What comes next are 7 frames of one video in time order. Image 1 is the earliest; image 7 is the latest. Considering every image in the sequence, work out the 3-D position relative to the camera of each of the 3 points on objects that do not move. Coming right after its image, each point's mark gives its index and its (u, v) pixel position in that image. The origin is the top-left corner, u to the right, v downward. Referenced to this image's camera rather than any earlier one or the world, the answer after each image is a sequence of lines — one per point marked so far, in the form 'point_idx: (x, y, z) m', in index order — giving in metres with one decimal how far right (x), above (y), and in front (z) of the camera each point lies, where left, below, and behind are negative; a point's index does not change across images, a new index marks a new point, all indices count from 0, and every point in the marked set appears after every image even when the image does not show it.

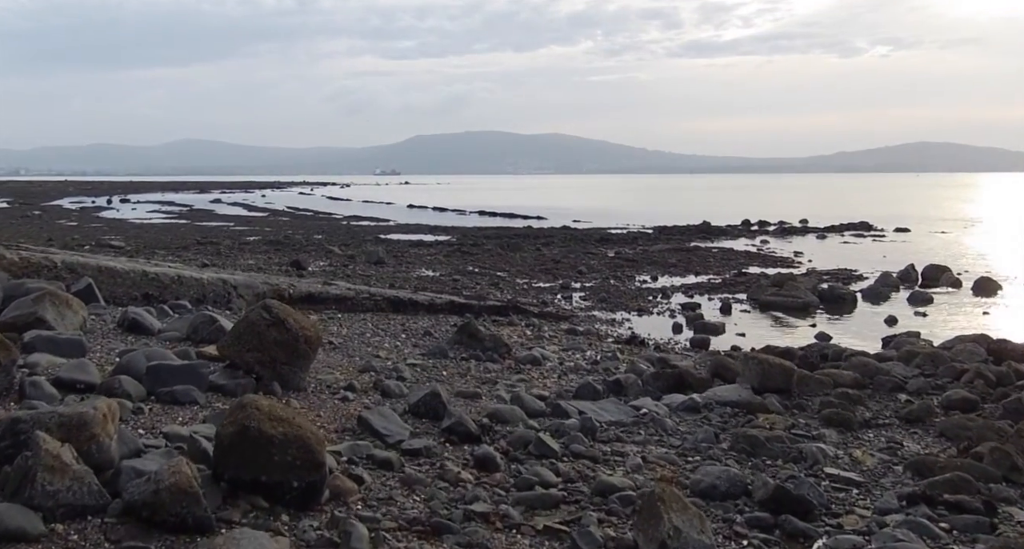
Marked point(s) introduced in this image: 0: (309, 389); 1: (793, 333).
0: (-1.8, -1.0, +8.2) m
1: (+4.5, -0.9, +15.1) m
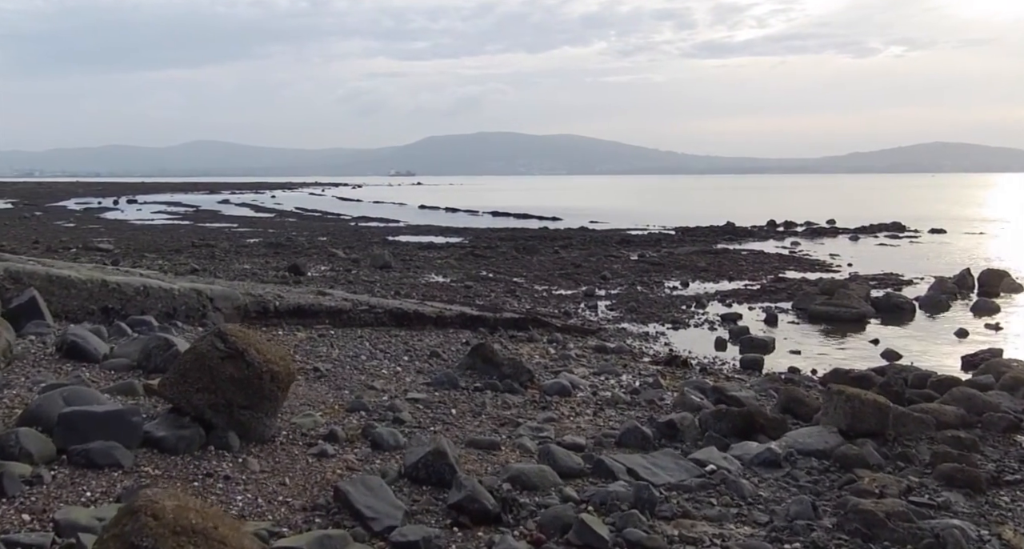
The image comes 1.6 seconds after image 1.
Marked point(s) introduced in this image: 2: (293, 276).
0: (-1.6, -1.1, +6.4) m
1: (+4.8, -1.1, +13.2) m
2: (-4.4, -0.1, +18.9) m
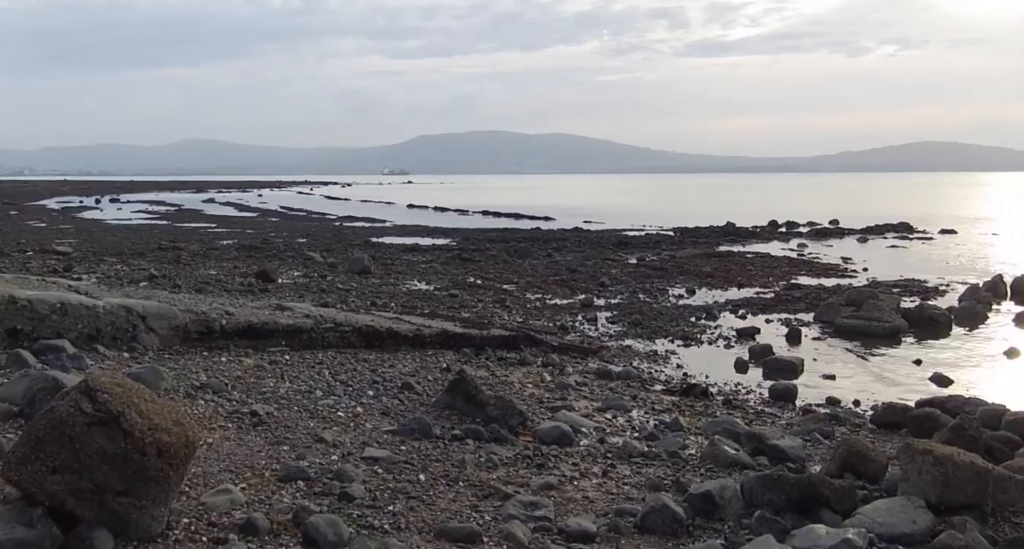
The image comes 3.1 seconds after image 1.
0: (-1.7, -1.3, +4.6) m
1: (+4.7, -1.2, +11.5) m
2: (-4.6, -0.2, +17.1) m
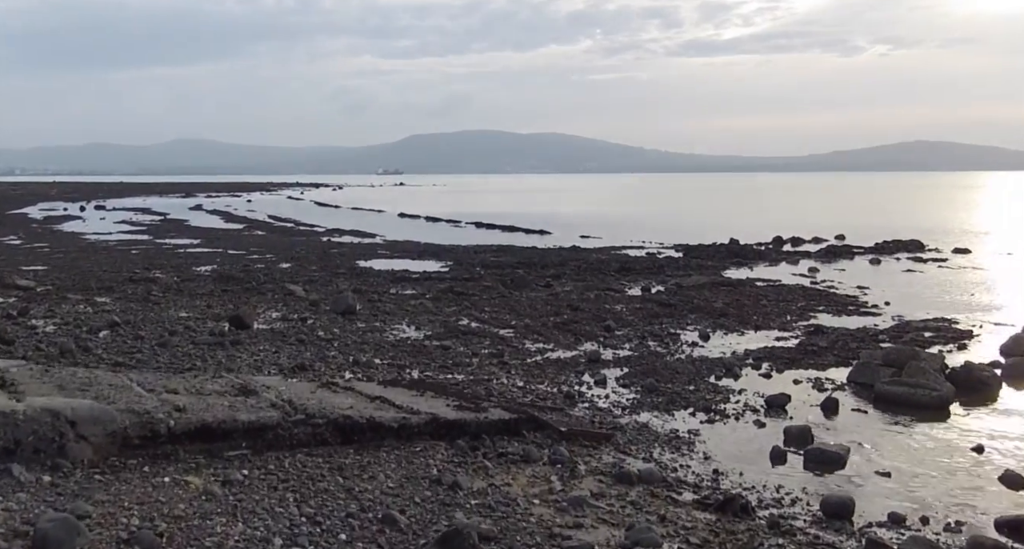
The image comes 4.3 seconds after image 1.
0: (-1.6, -2.1, +3.0) m
1: (+4.7, -2.0, +9.9) m
2: (-4.6, -1.1, +15.5) m
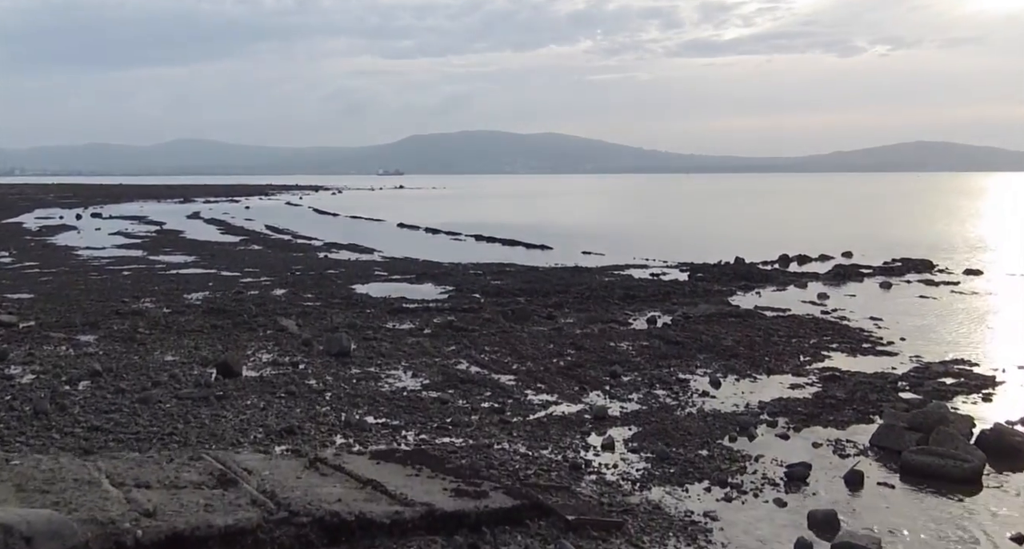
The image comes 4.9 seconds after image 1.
0: (-1.6, -2.9, +2.2) m
1: (+4.7, -2.8, +9.1) m
2: (-4.6, -1.8, +14.7) m
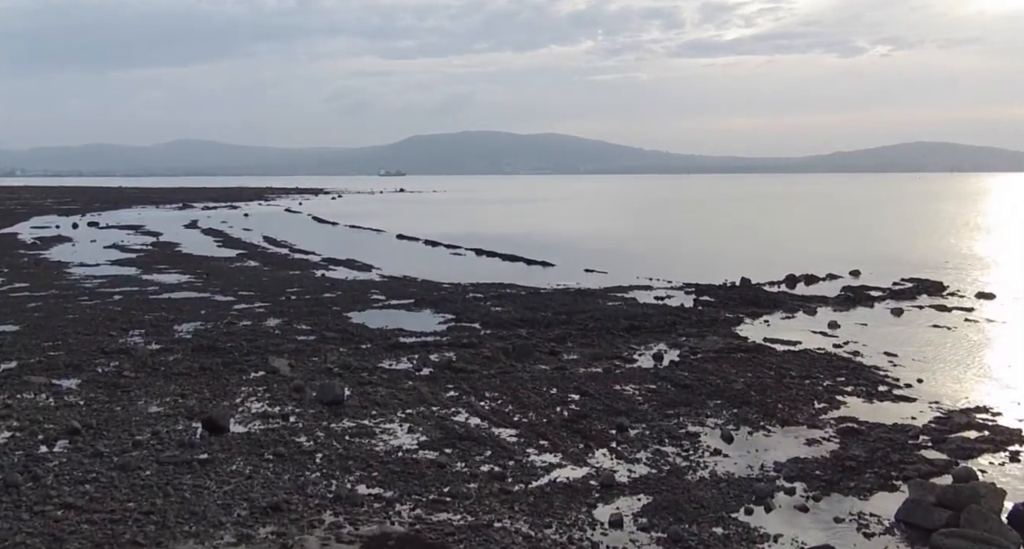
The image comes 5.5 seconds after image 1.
0: (-1.5, -3.7, +1.4) m
1: (+4.7, -3.6, +8.3) m
2: (-4.6, -2.6, +13.9) m
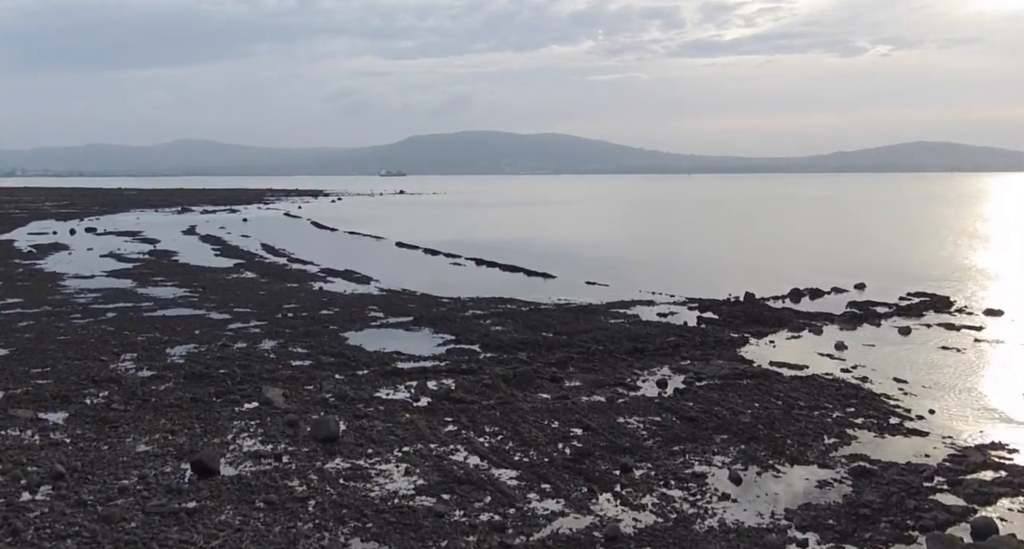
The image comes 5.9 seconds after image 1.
0: (-1.5, -4.3, +0.9) m
1: (+4.7, -4.2, +7.8) m
2: (-4.6, -3.2, +13.4) m
